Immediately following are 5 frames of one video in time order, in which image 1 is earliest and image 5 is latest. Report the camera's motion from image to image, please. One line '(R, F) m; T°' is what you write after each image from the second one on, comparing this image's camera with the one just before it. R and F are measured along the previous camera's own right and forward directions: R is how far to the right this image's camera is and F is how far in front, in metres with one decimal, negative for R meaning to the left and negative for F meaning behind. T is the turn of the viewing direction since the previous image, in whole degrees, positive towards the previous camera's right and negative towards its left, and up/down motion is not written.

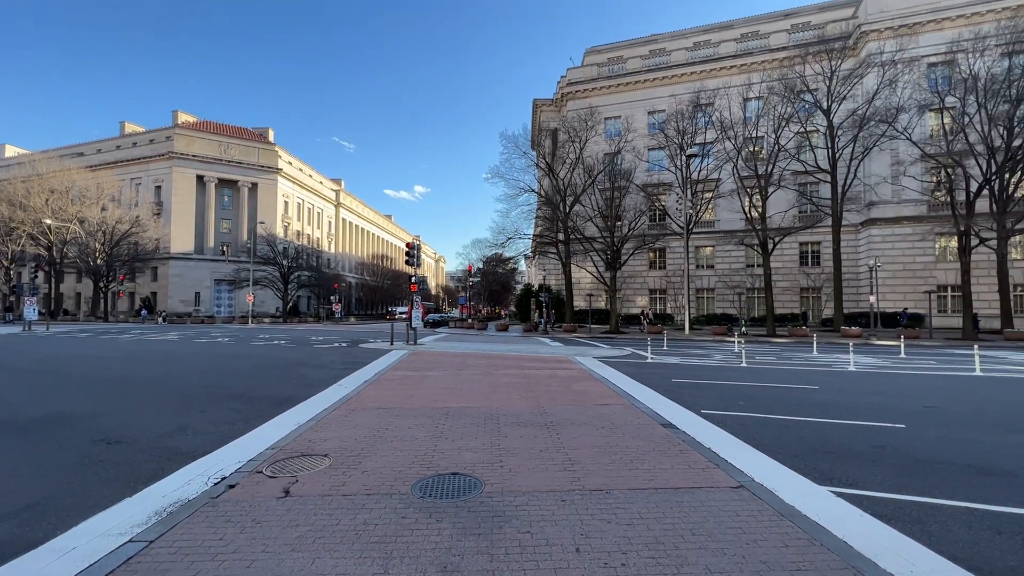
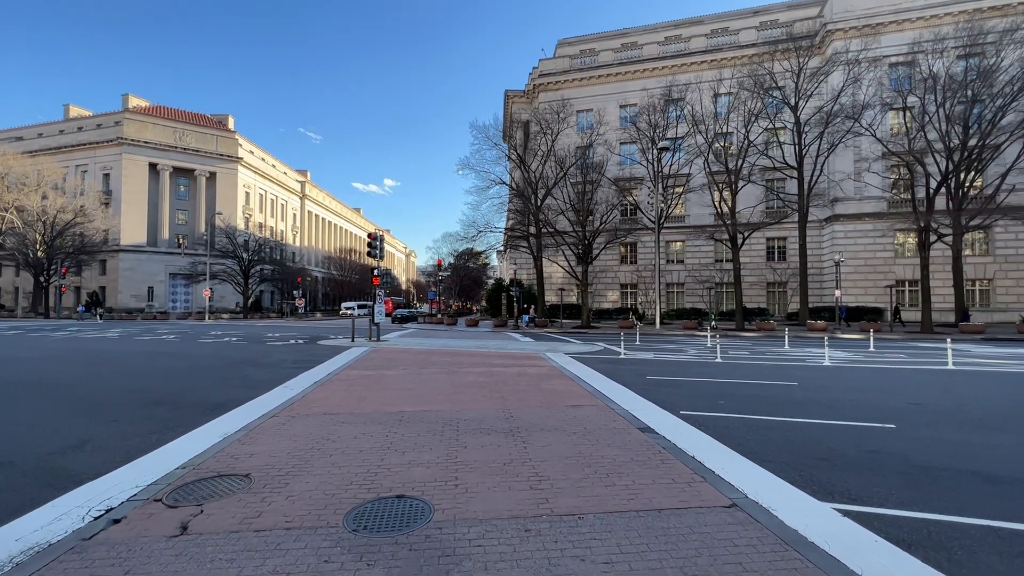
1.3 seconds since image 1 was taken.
(+0.2, +1.0) m; +3°
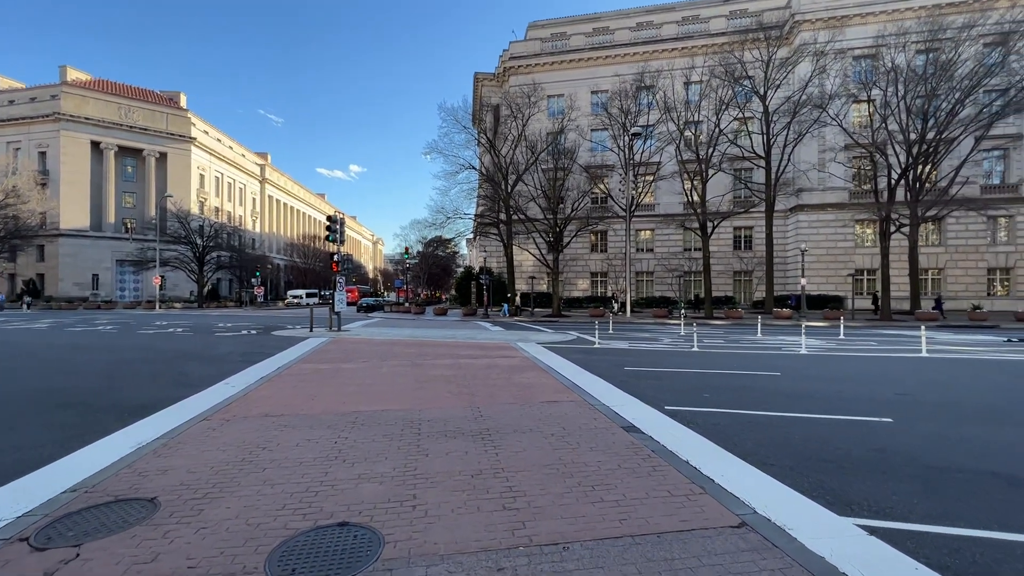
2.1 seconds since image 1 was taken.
(0.0, +1.0) m; +4°
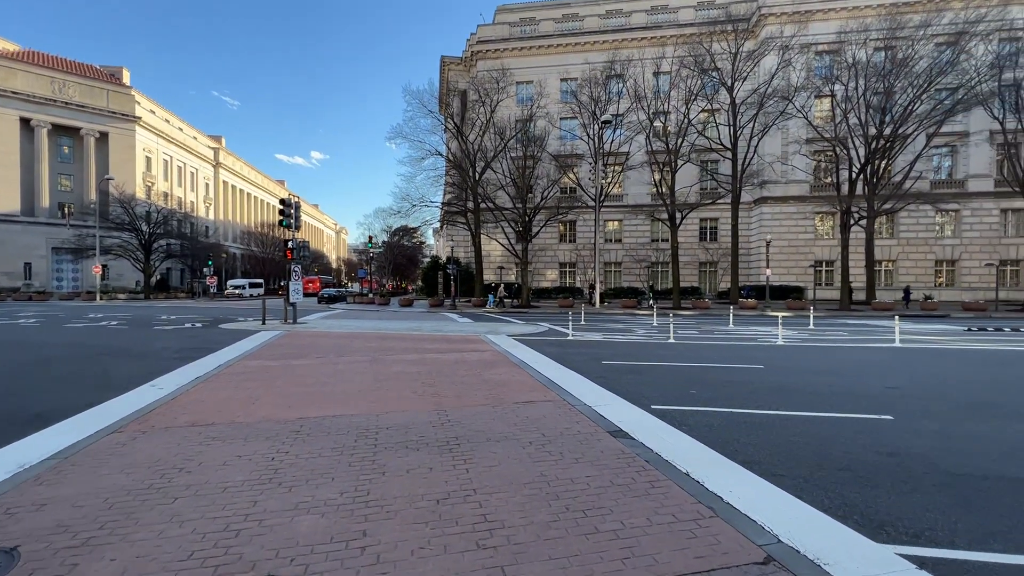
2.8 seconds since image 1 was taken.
(-0.1, +0.9) m; +4°
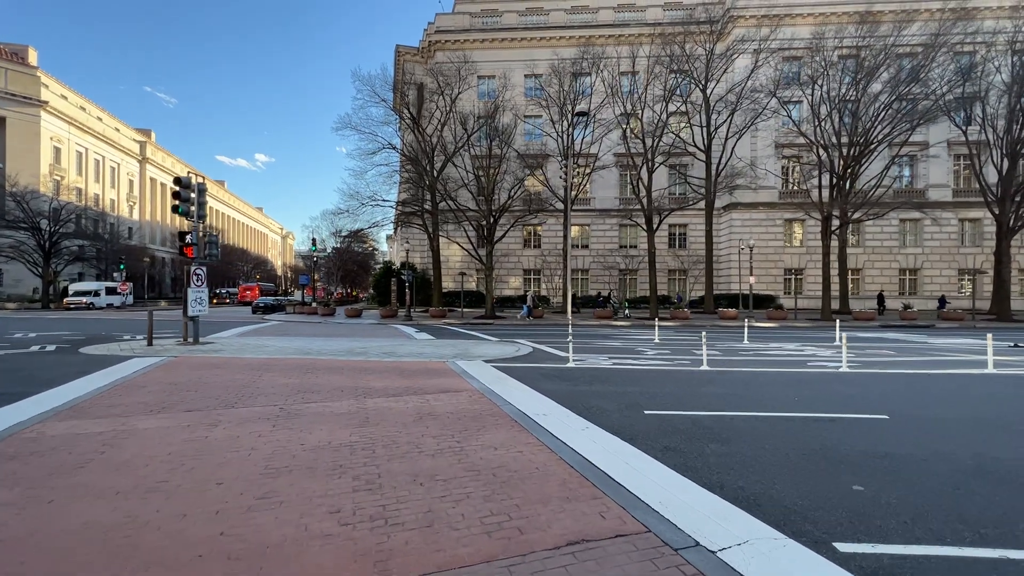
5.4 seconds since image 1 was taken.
(-0.6, +4.1) m; +5°
